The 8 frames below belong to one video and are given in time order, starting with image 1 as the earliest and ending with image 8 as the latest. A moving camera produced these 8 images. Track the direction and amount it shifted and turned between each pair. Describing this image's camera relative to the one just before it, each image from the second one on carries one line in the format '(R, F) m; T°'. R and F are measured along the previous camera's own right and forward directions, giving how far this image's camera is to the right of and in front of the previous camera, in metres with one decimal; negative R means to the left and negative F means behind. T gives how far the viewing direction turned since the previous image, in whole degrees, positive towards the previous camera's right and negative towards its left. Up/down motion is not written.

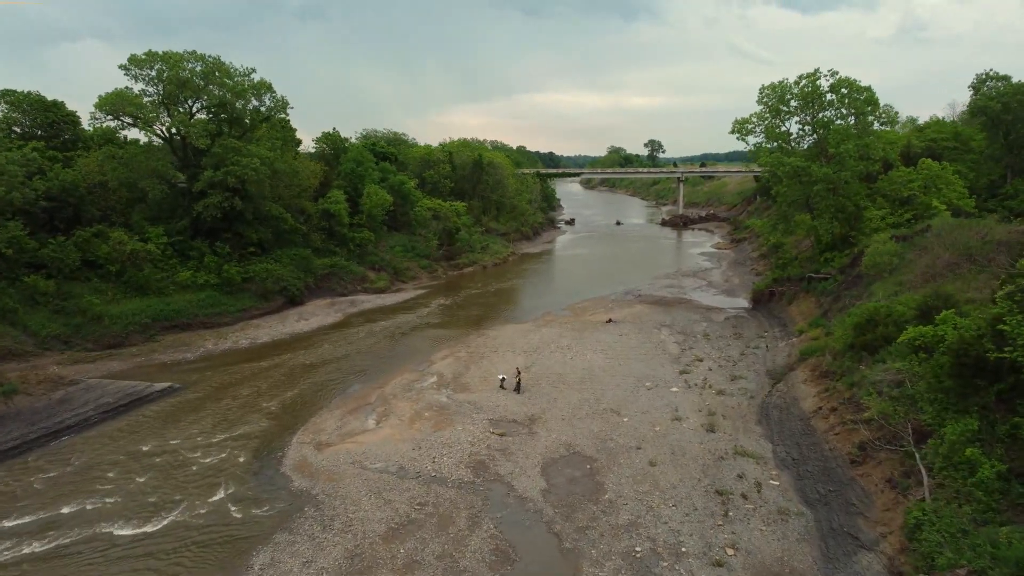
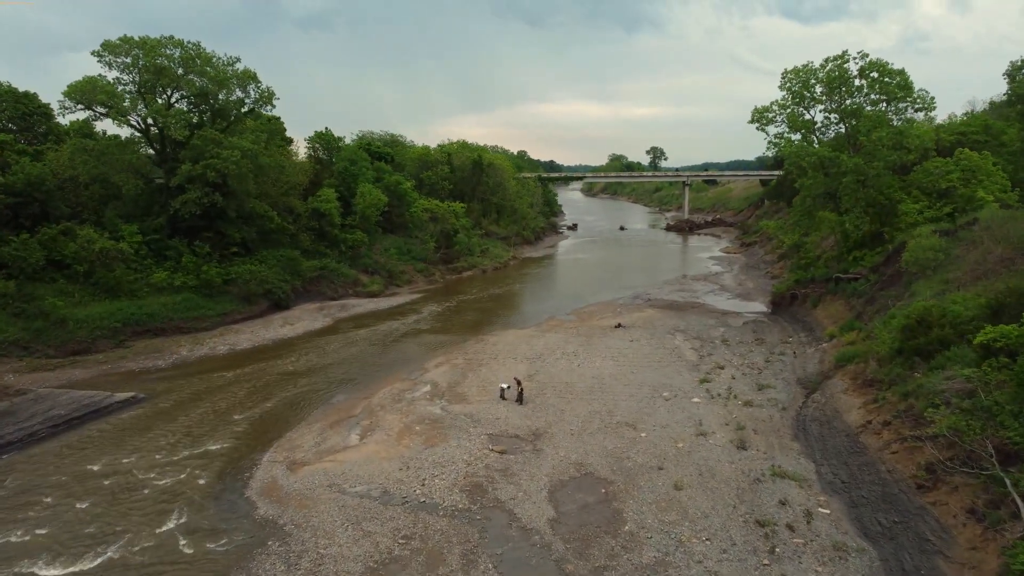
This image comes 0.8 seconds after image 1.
(0.0, +2.8) m; 0°
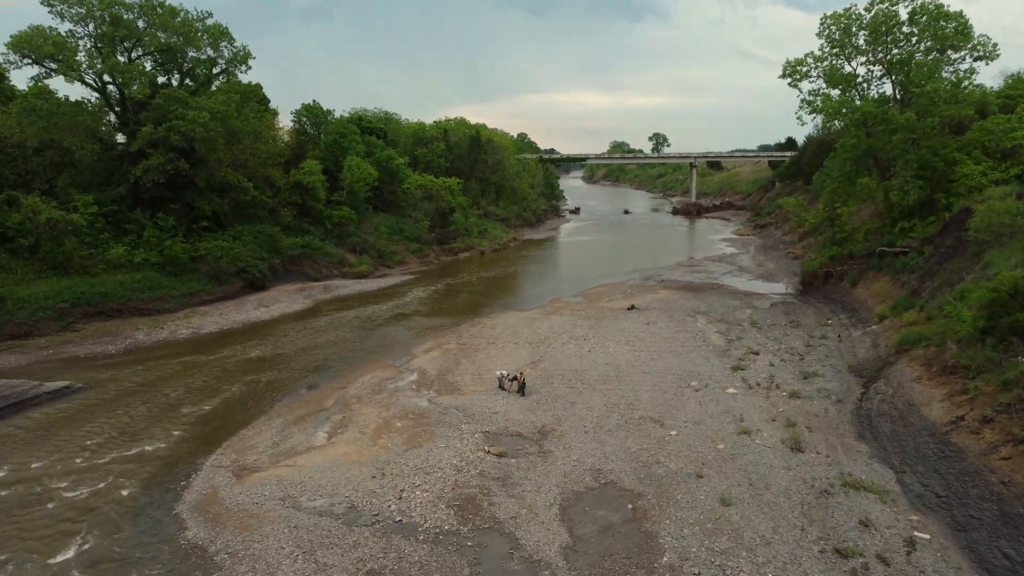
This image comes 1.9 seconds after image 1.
(0.0, +3.8) m; 0°
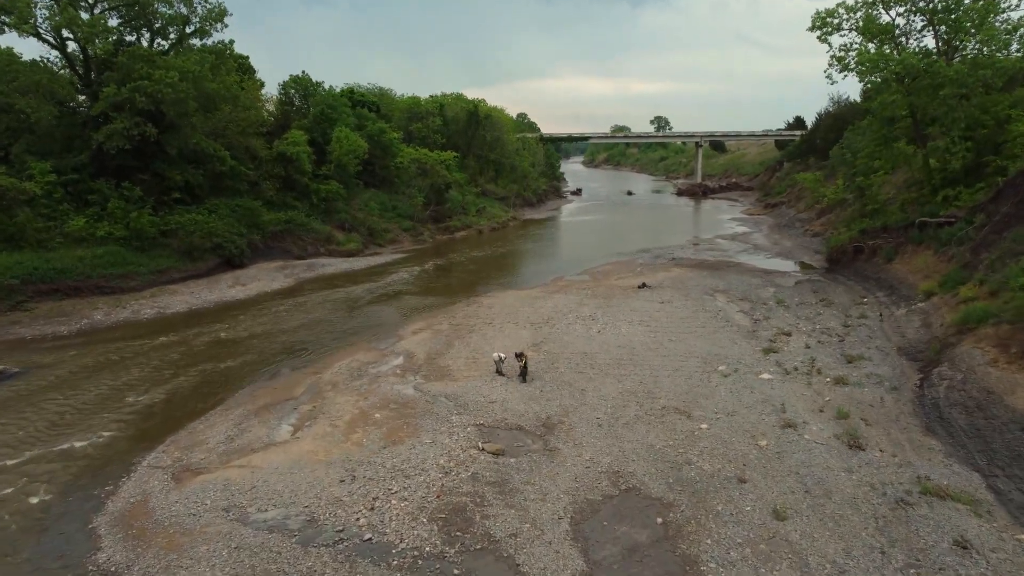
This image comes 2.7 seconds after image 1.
(0.0, +2.8) m; 0°
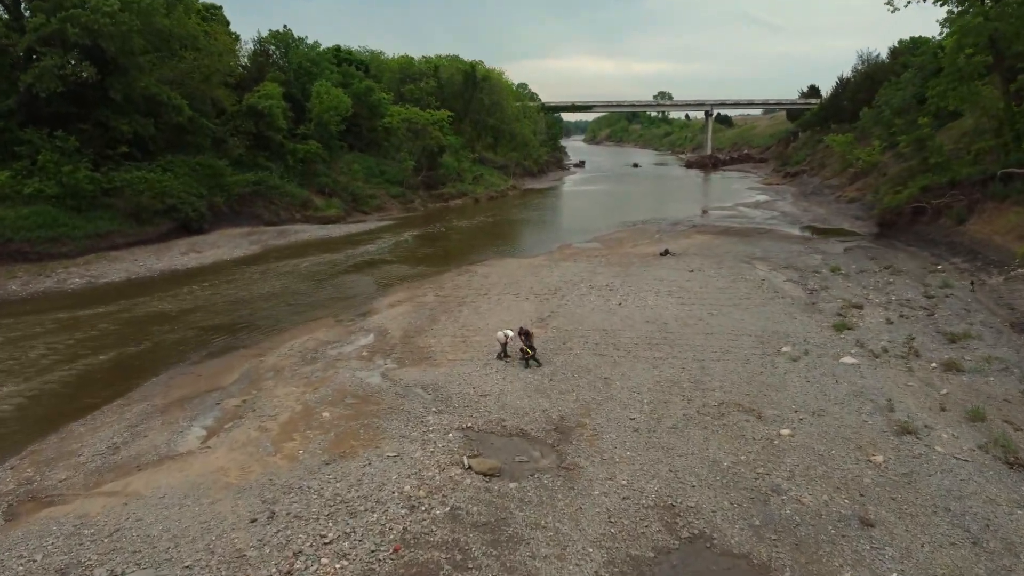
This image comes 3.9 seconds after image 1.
(0.0, +4.2) m; 0°
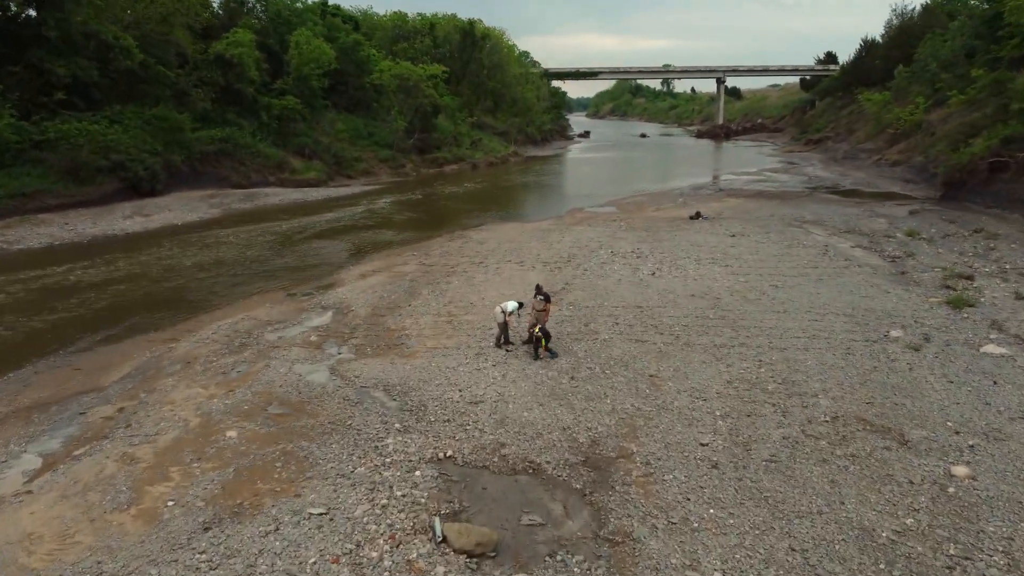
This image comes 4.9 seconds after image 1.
(0.0, +3.8) m; 0°
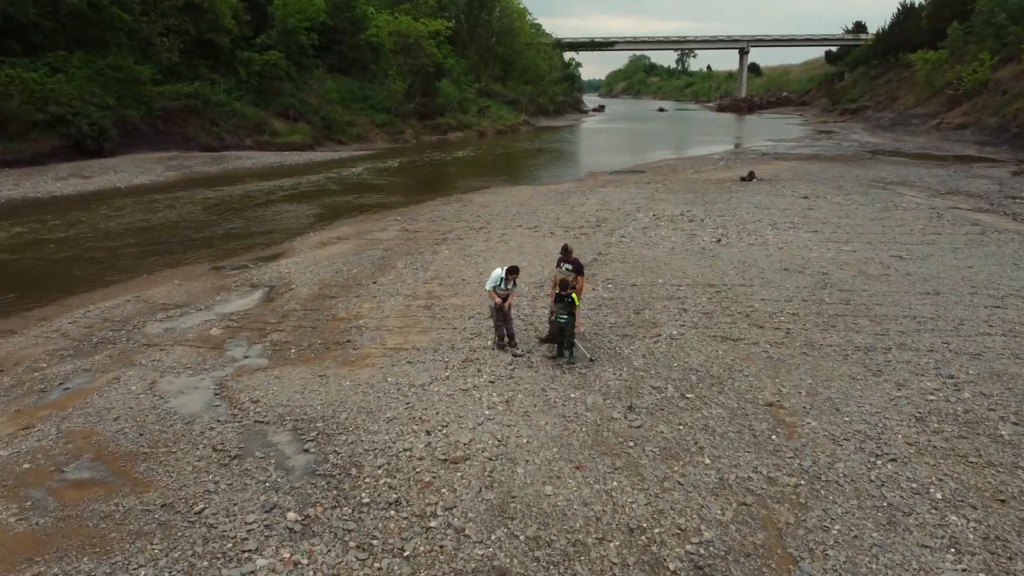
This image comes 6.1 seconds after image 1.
(0.0, +3.7) m; -1°
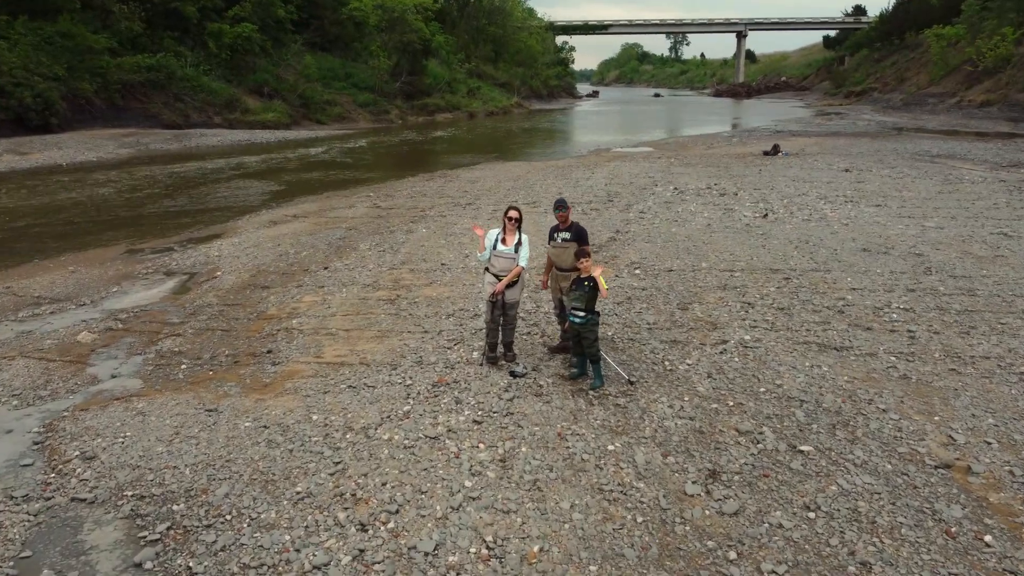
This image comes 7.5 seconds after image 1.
(0.0, +2.0) m; +1°
